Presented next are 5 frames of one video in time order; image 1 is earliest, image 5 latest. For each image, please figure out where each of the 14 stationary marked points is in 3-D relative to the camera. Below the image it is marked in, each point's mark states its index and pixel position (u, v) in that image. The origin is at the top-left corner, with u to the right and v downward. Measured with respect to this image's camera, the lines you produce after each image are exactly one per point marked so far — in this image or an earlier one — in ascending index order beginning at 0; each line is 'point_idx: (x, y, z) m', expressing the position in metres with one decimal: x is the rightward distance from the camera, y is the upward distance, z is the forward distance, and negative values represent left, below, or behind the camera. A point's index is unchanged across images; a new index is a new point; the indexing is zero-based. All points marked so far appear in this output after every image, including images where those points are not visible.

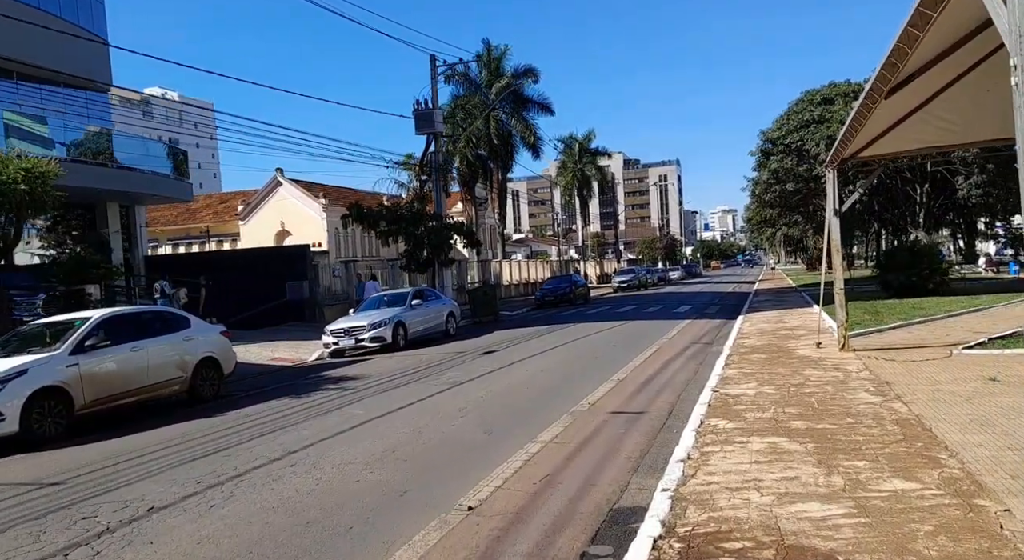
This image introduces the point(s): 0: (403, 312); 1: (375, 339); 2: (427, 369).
0: (-2.7, -0.8, +19.3) m
1: (-3.1, -1.4, +18.3) m
2: (-1.5, -1.6, +14.5) m
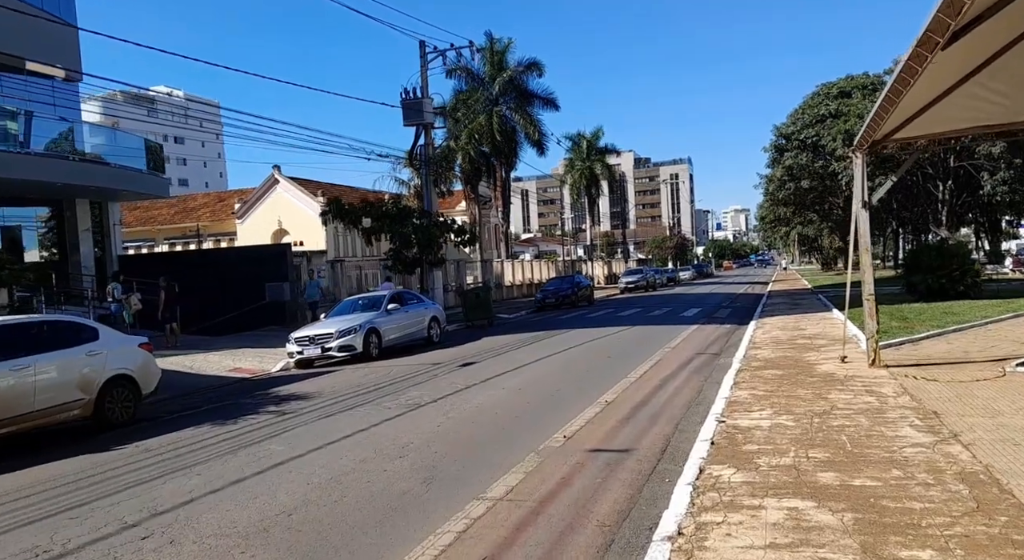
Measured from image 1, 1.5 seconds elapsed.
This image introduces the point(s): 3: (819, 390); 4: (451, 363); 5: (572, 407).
0: (-3.0, -0.8, +17.5) m
1: (-3.5, -1.4, +16.4) m
2: (-1.8, -1.6, +12.6) m
3: (+3.9, -1.4, +10.2) m
4: (-1.1, -1.6, +14.8) m
5: (+0.8, -1.6, +10.5) m
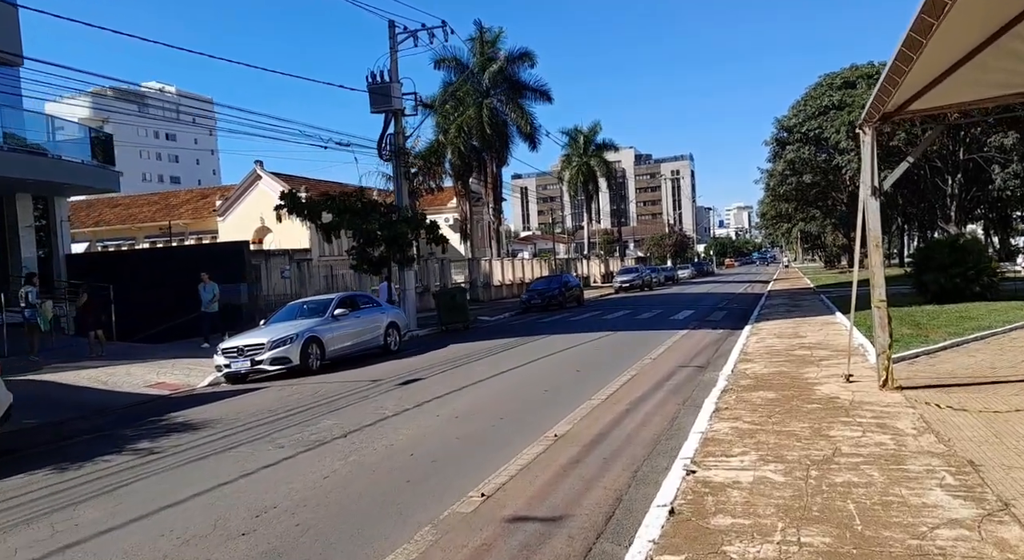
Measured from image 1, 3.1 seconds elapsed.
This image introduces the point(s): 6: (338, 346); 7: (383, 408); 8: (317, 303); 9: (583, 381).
0: (-3.7, -0.9, +15.4) m
1: (-4.2, -1.5, +14.4) m
2: (-2.6, -1.7, +10.5) m
3: (+3.1, -1.5, +8.1) m
4: (-1.9, -1.6, +12.8) m
5: (0.0, -1.7, +8.4) m
6: (-3.5, -1.3, +15.9) m
7: (-1.6, -1.6, +10.2) m
8: (-4.1, -0.5, +16.6) m
9: (+1.1, -1.6, +12.8) m
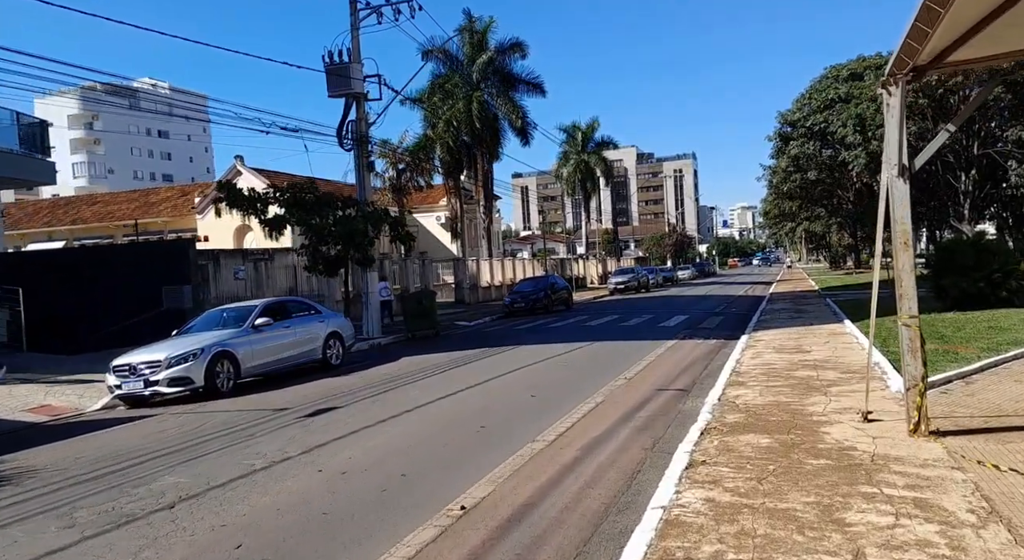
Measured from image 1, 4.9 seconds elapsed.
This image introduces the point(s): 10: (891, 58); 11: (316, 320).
0: (-4.5, -0.9, +13.1) m
1: (-5.1, -1.6, +12.0) m
2: (-3.5, -1.8, +8.2) m
3: (+2.3, -1.5, +5.7) m
4: (-2.7, -1.7, +10.4) m
5: (-0.8, -1.8, +6.0) m
6: (-4.3, -1.4, +13.5) m
7: (-2.5, -1.7, +7.8) m
8: (-4.9, -0.5, +14.2) m
9: (+0.3, -1.7, +10.4) m
10: (+3.7, +2.1, +7.9) m
11: (-3.8, -0.8, +15.3) m
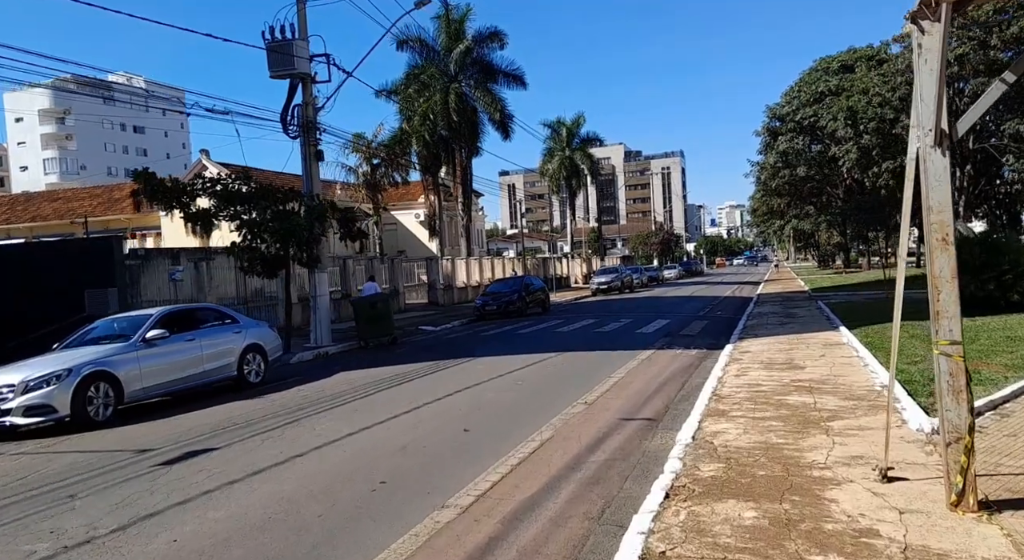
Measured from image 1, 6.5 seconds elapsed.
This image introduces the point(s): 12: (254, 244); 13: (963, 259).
0: (-5.4, -1.0, +10.9) m
1: (-5.9, -1.6, +9.8) m
2: (-4.2, -1.8, +6.0) m
3: (+1.5, -1.6, +3.6) m
4: (-3.5, -1.8, +8.2) m
5: (-1.6, -1.9, +3.9) m
6: (-5.1, -1.5, +11.4) m
7: (-3.2, -1.8, +5.7) m
8: (-5.7, -0.6, +12.0) m
9: (-0.5, -1.8, +8.3) m
10: (+3.0, +2.0, +5.9) m
11: (-4.6, -0.8, +13.1) m
12: (-6.0, +0.8, +18.6) m
13: (+10.4, +0.5, +18.3) m
